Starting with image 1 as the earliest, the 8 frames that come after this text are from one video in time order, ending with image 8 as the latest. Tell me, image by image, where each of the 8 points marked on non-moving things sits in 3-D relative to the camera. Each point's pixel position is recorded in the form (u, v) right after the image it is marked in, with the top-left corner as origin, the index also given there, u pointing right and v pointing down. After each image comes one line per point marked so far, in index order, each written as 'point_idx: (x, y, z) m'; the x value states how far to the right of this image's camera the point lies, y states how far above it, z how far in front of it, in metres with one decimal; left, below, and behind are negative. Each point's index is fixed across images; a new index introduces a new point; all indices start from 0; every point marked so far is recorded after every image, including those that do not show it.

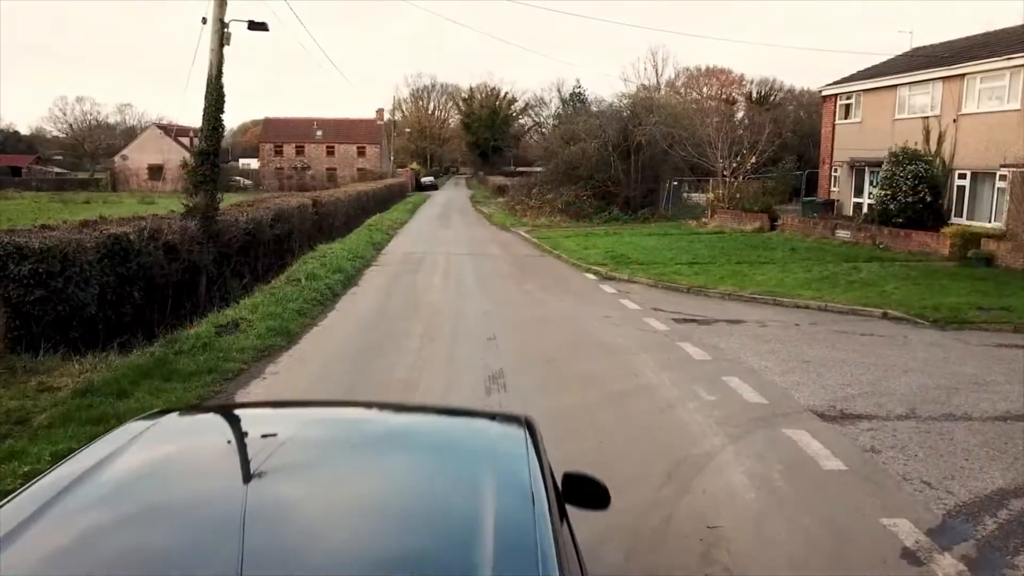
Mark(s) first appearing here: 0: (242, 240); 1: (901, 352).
0: (-4.8, +0.9, +14.8) m
1: (+4.4, -0.7, +9.4) m
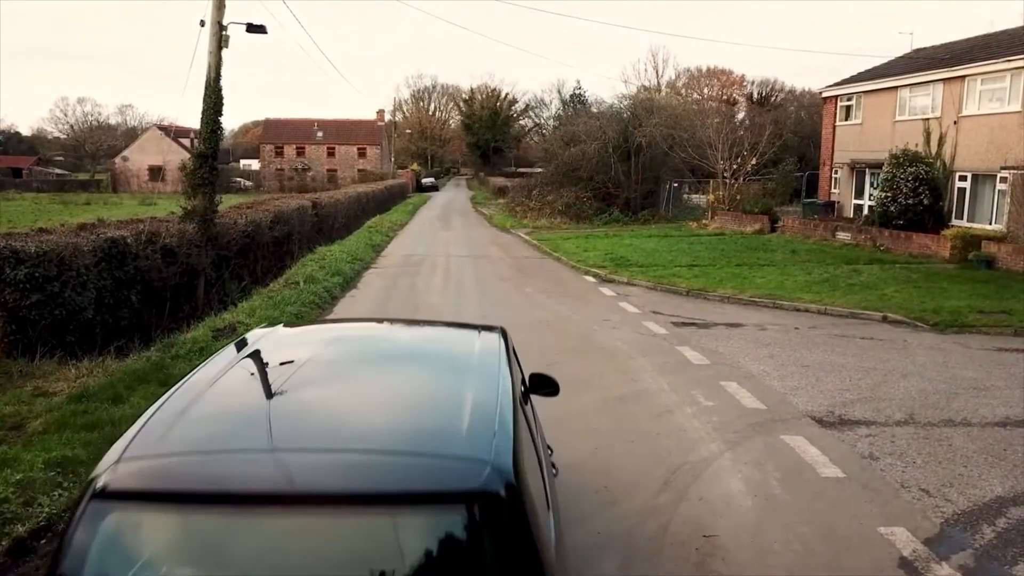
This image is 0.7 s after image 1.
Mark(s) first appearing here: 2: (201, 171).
0: (-4.8, +0.8, +14.8) m
1: (+4.4, -0.8, +9.3) m
2: (-5.3, +2.0, +14.0) m
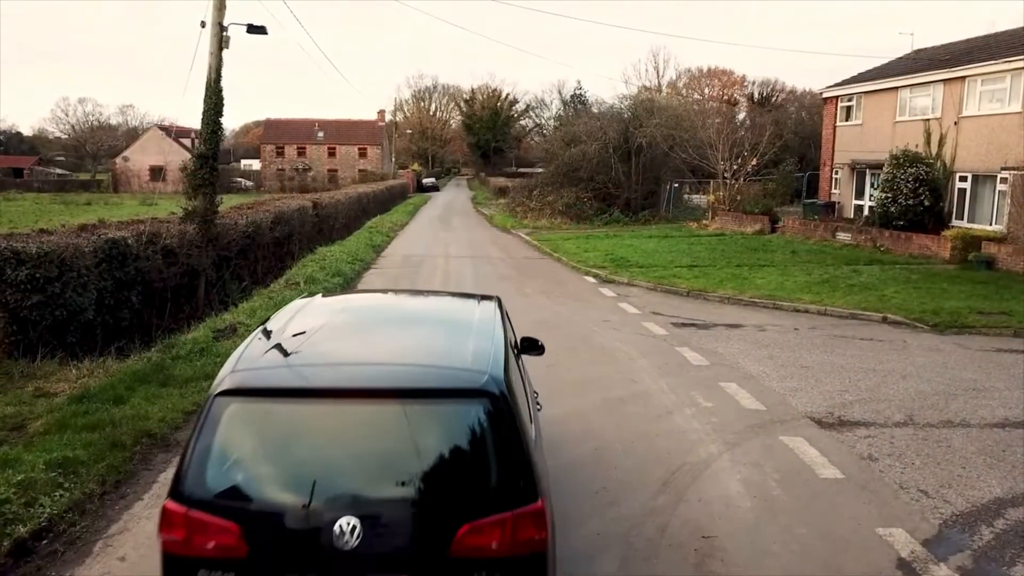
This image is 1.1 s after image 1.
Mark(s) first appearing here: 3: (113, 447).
0: (-4.8, +0.8, +14.8) m
1: (+4.4, -0.8, +9.3) m
2: (-5.3, +2.0, +14.0) m
3: (-2.8, -1.1, +5.9) m
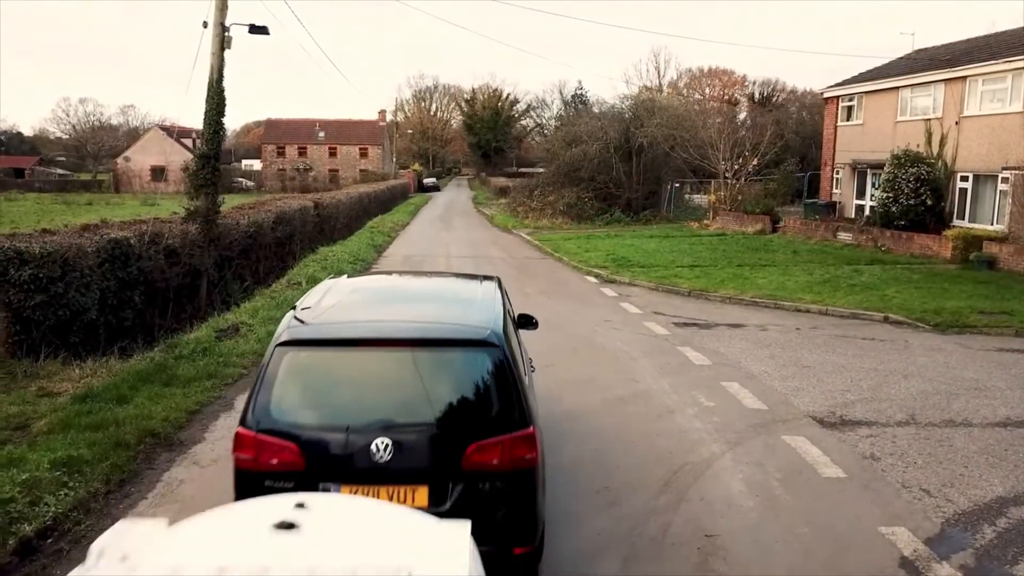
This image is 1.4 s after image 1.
0: (-4.8, +0.8, +14.8) m
1: (+4.4, -0.8, +9.4) m
2: (-5.2, +2.0, +14.1) m
3: (-2.8, -1.1, +5.9) m
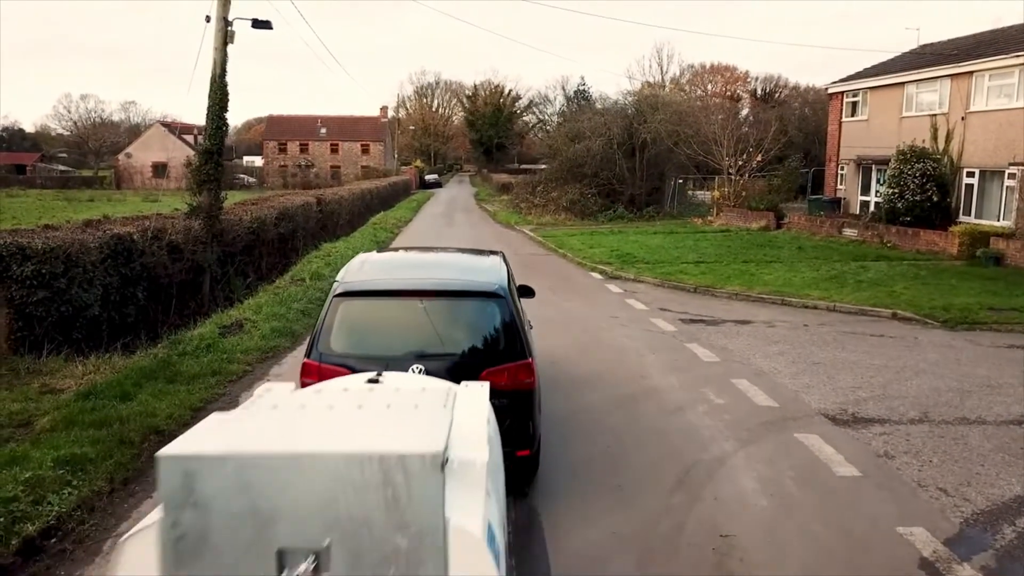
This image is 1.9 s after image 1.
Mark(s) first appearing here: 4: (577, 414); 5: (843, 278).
0: (-4.7, +0.9, +14.7) m
1: (+4.5, -0.7, +9.3) m
2: (-5.2, +2.0, +14.0) m
3: (-2.7, -1.1, +5.8) m
4: (+0.5, -1.1, +7.1) m
5: (+5.7, +0.2, +14.3) m
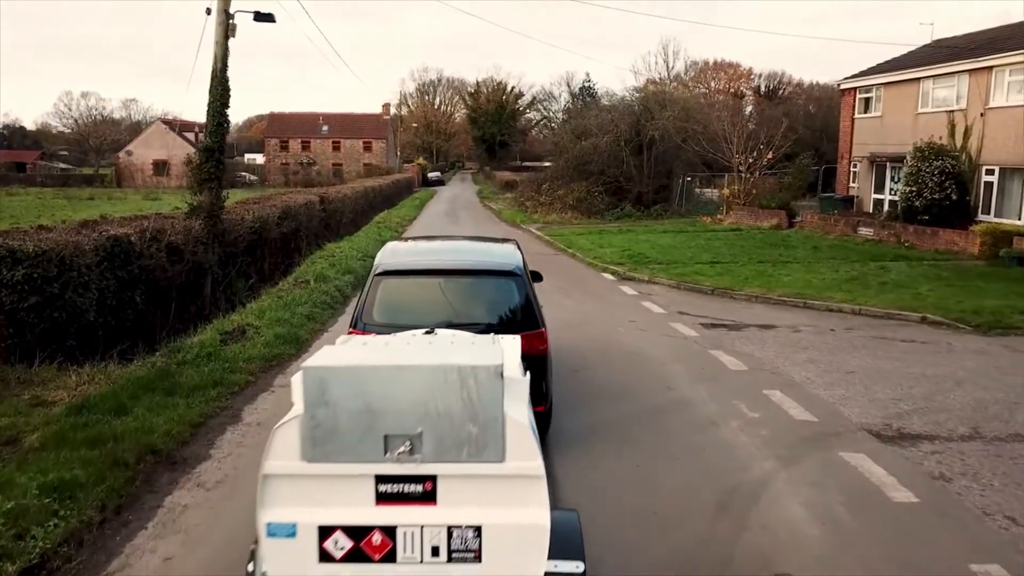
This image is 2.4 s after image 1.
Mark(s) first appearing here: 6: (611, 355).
0: (-4.6, +0.8, +14.3) m
1: (+4.6, -0.8, +8.8) m
2: (-5.0, +2.0, +13.5) m
3: (-2.6, -1.2, +5.4) m
4: (+0.7, -1.1, +6.6) m
5: (+5.9, +0.1, +13.8) m
6: (+1.1, -0.7, +9.2) m
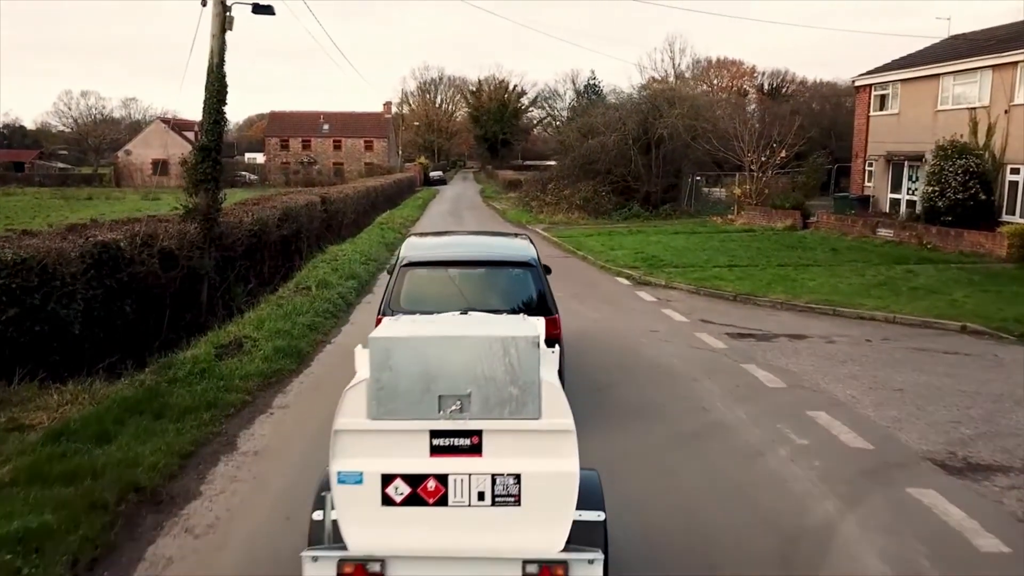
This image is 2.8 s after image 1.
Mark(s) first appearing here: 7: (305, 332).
0: (-4.4, +0.7, +13.7) m
1: (+4.8, -0.9, +8.2) m
2: (-4.8, +1.9, +12.9) m
3: (-2.4, -1.3, +4.7) m
4: (+0.9, -1.2, +6.0) m
5: (+6.1, +0.1, +13.2) m
6: (+1.3, -0.8, +8.5) m
7: (-2.4, -0.5, +9.4) m
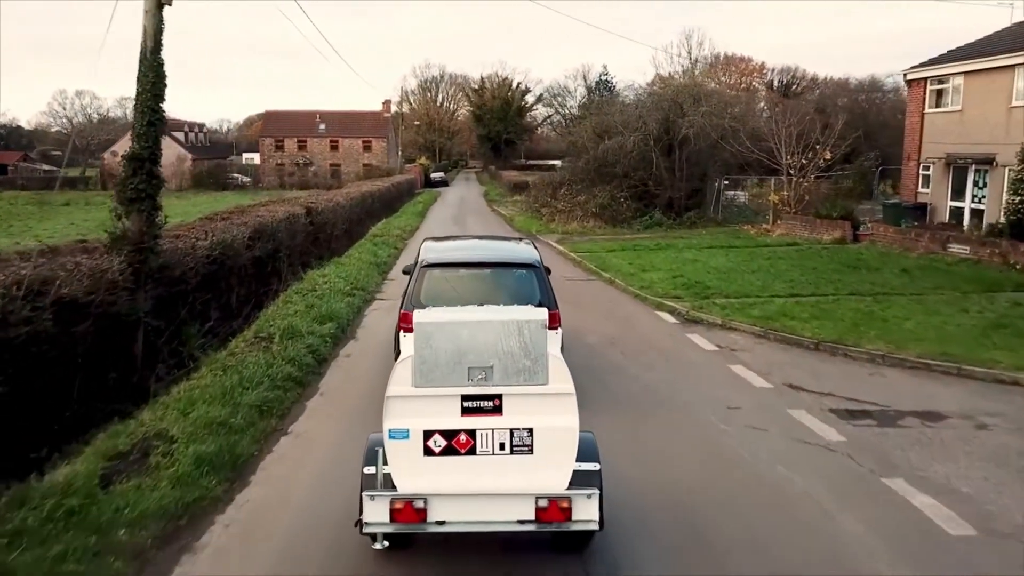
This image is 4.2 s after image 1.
0: (-4.1, +0.2, +10.9) m
1: (+5.0, -1.4, +5.4) m
2: (-4.6, +1.3, +10.2) m
3: (-2.2, -1.8, +2.0) m
4: (+1.1, -1.8, +3.3) m
5: (+6.3, -0.5, +10.5) m
6: (+1.5, -1.4, +5.8) m
7: (-2.1, -1.1, +6.7) m
